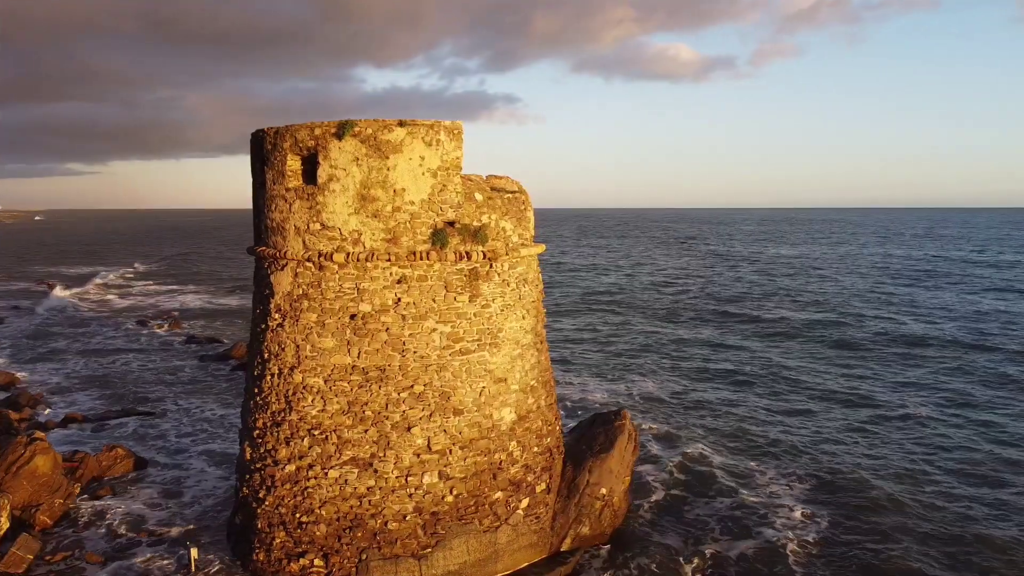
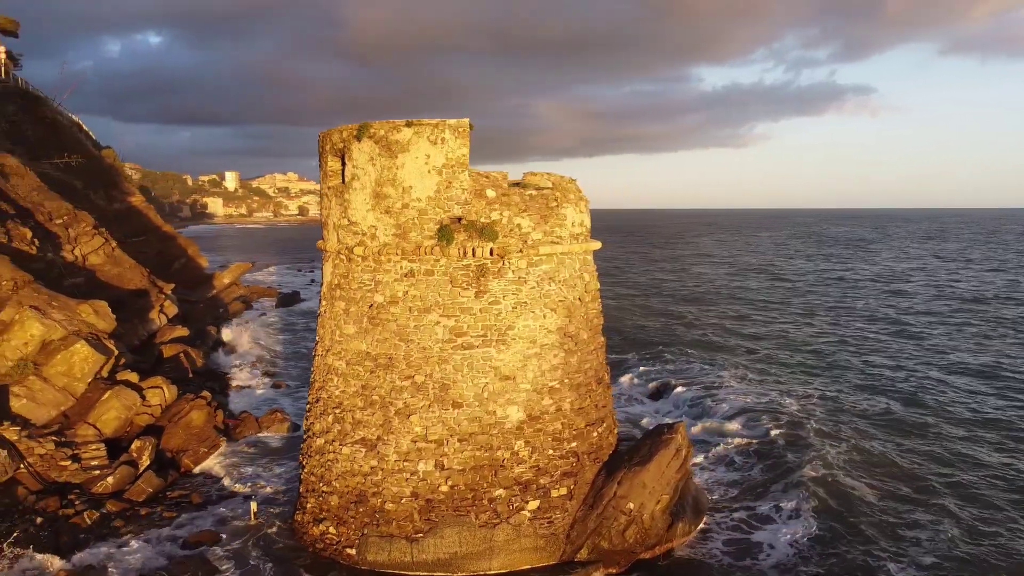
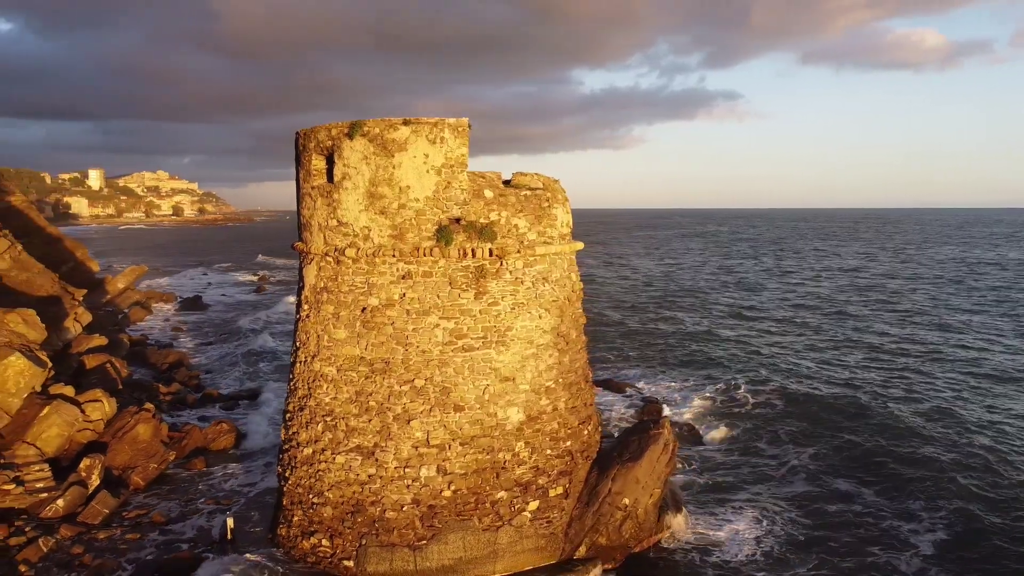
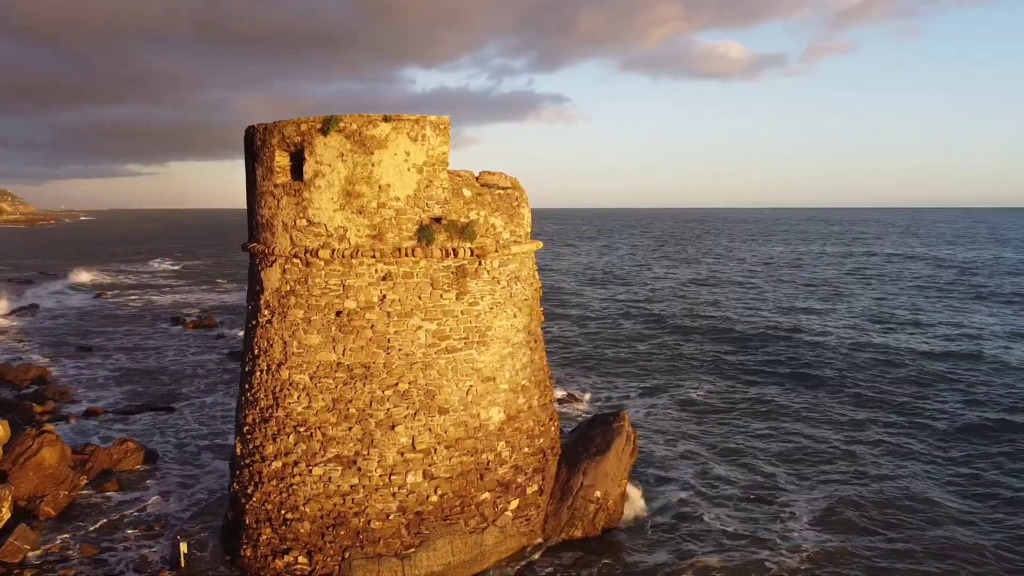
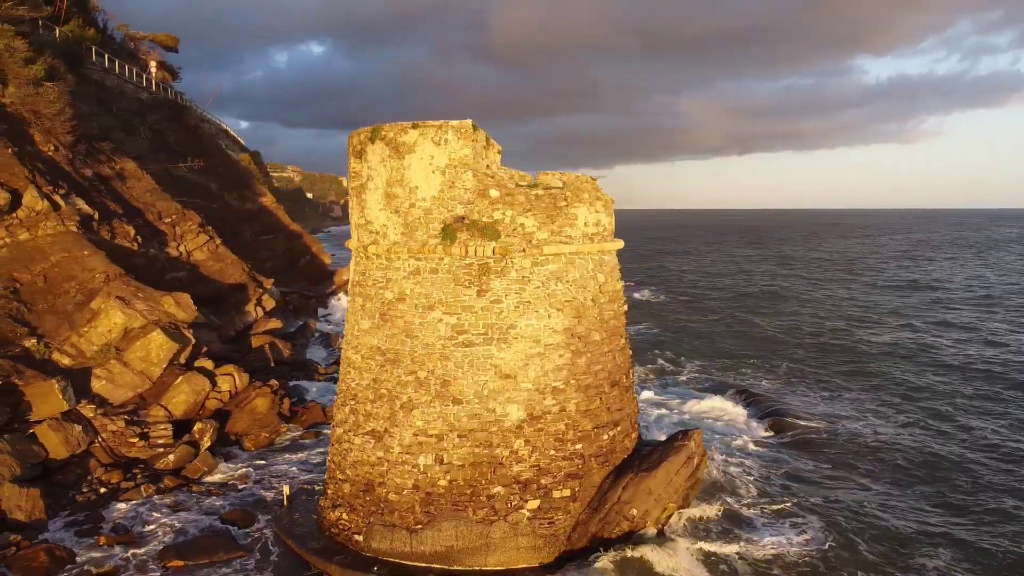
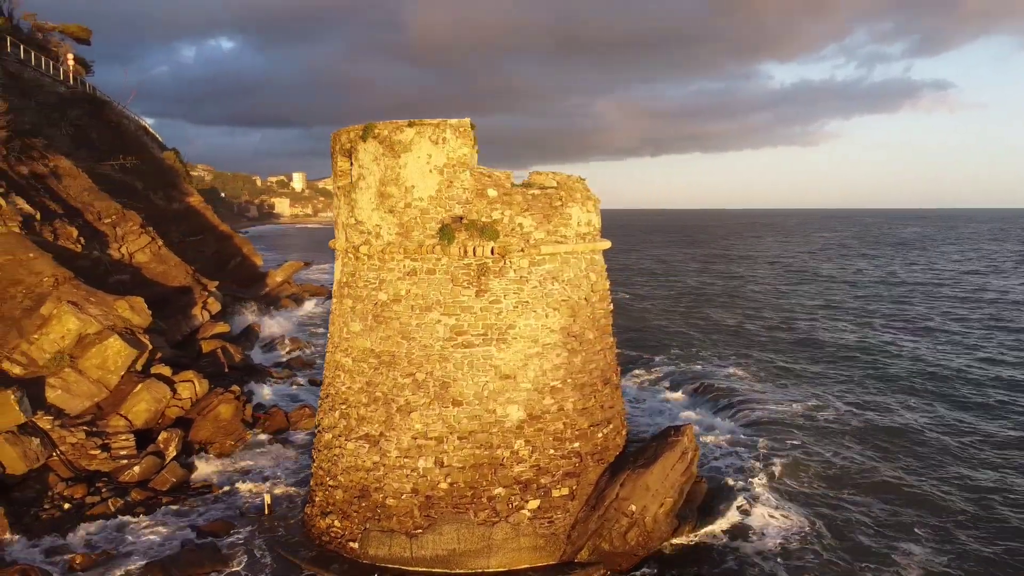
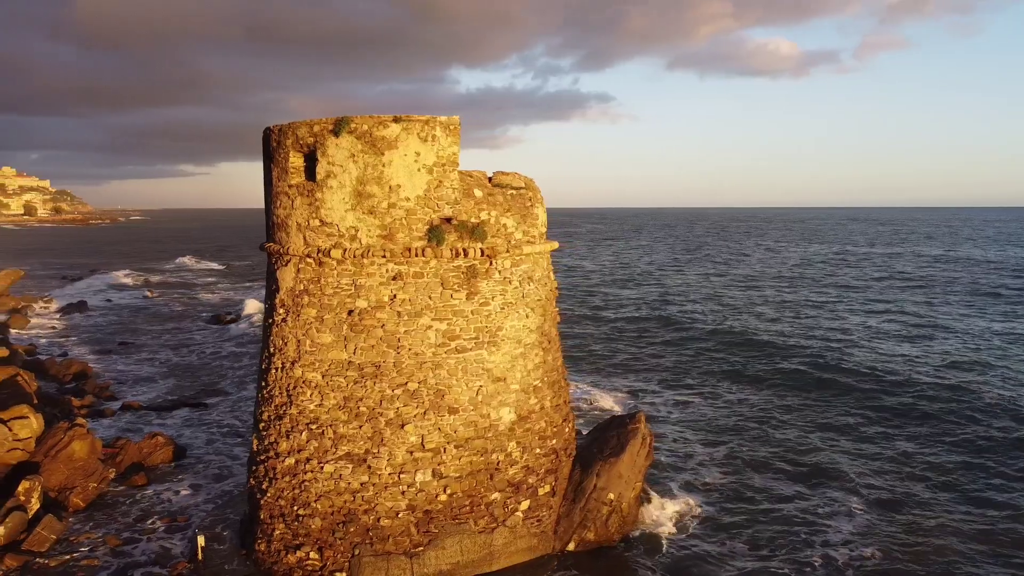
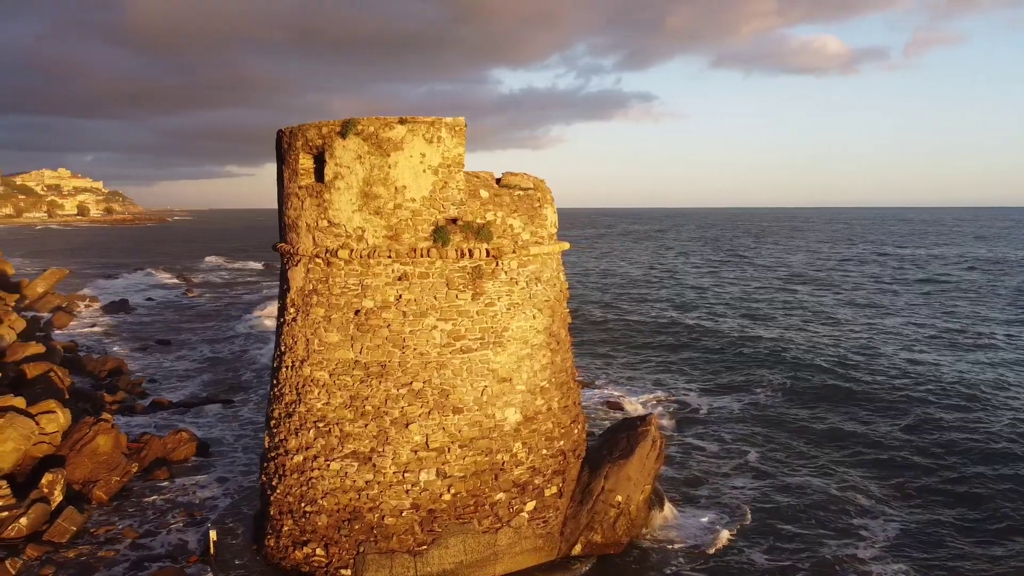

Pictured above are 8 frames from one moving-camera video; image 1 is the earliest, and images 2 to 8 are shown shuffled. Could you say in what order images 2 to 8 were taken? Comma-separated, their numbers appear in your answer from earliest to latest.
4, 7, 8, 3, 2, 6, 5
